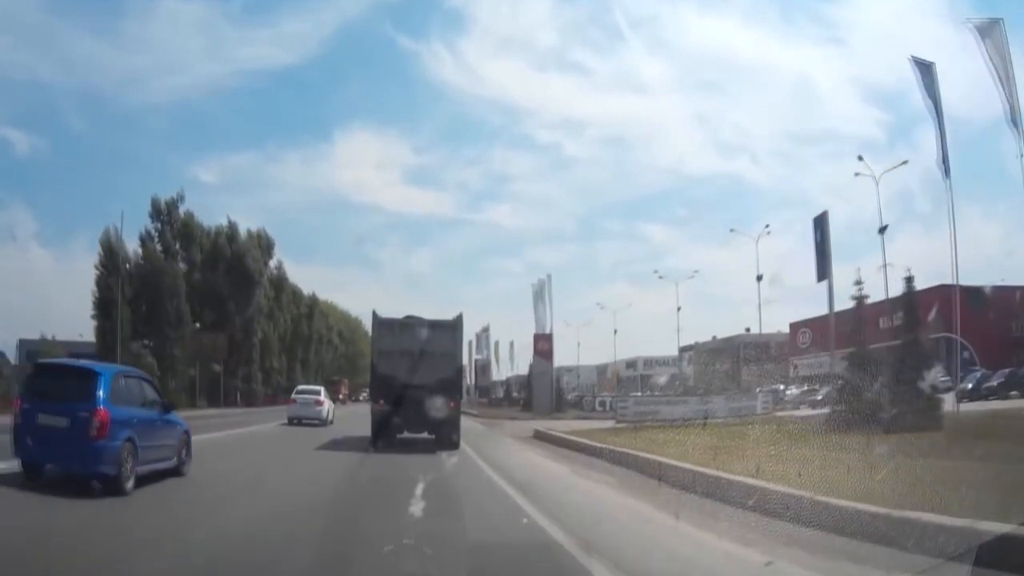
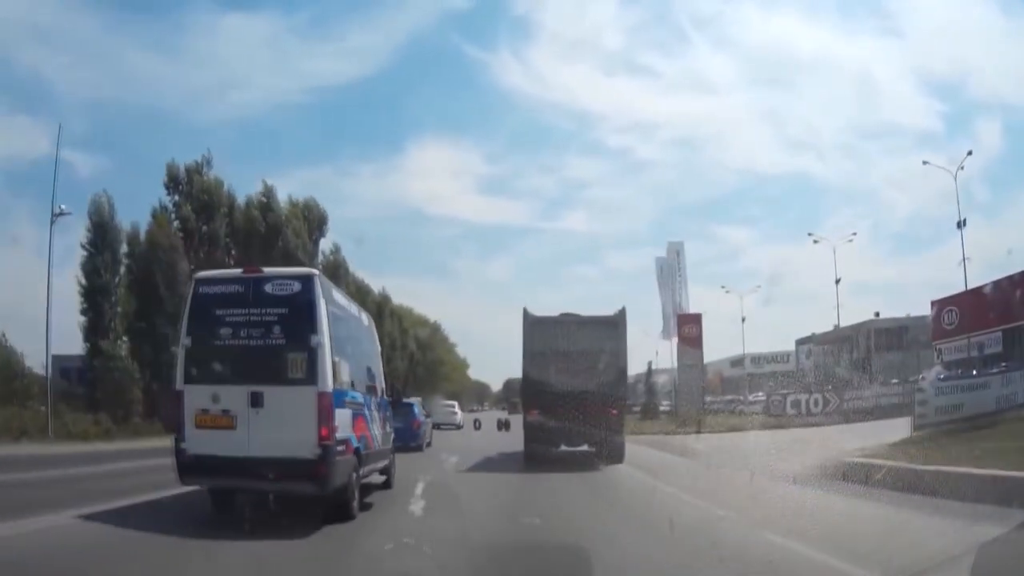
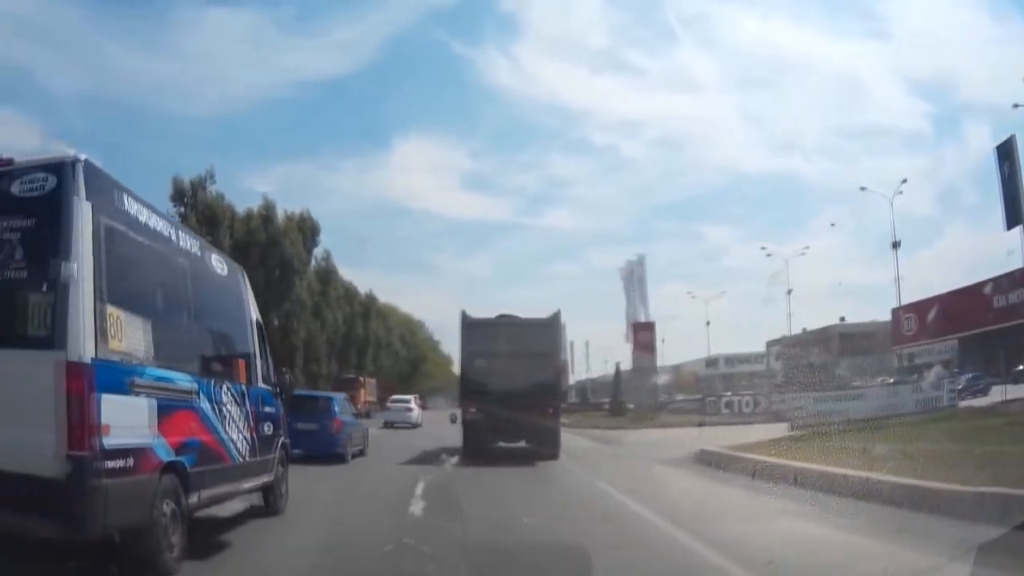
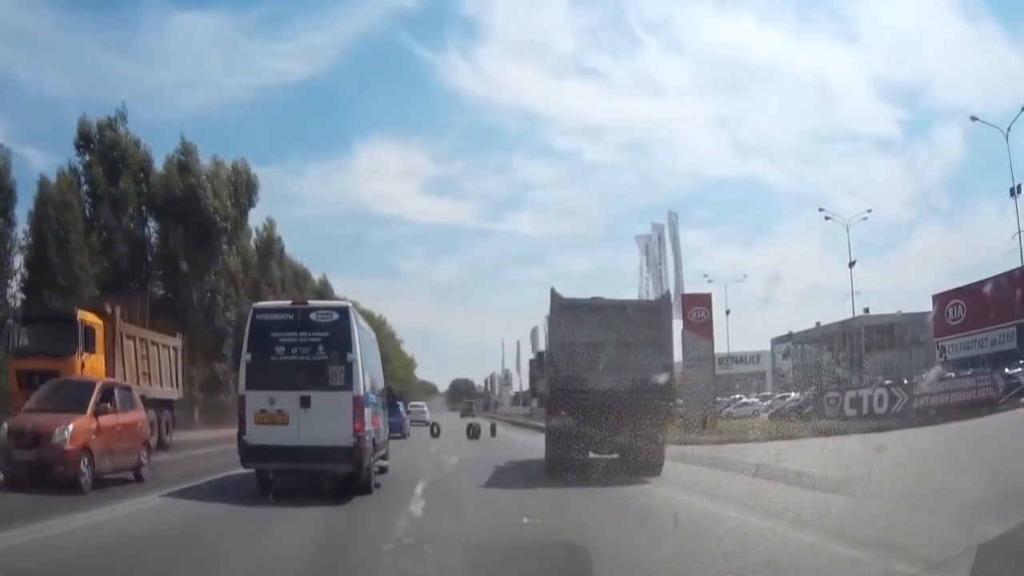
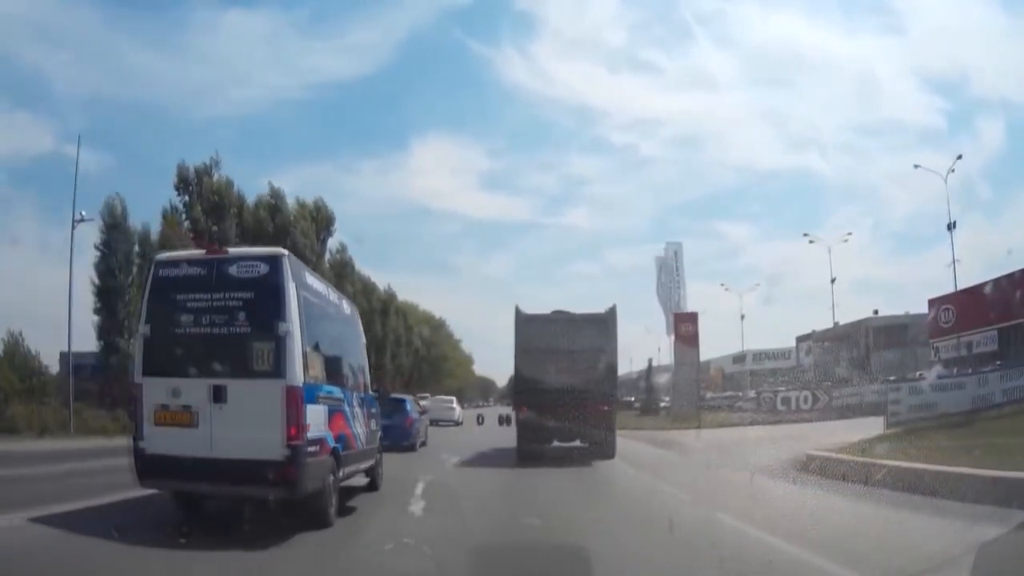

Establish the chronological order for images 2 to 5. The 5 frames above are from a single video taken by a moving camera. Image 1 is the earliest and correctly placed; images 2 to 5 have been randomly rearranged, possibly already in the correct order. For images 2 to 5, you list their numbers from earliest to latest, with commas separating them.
3, 5, 2, 4
